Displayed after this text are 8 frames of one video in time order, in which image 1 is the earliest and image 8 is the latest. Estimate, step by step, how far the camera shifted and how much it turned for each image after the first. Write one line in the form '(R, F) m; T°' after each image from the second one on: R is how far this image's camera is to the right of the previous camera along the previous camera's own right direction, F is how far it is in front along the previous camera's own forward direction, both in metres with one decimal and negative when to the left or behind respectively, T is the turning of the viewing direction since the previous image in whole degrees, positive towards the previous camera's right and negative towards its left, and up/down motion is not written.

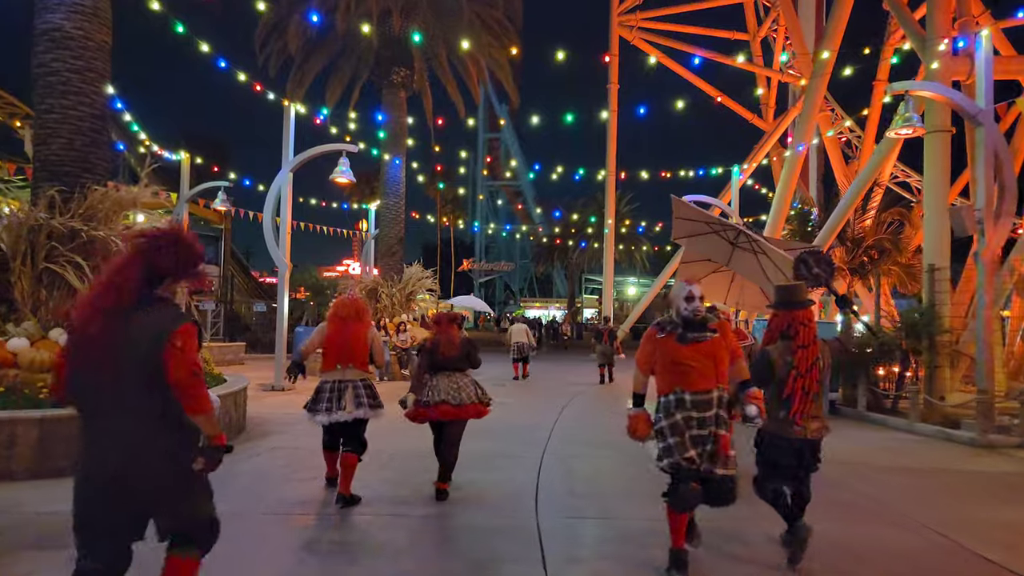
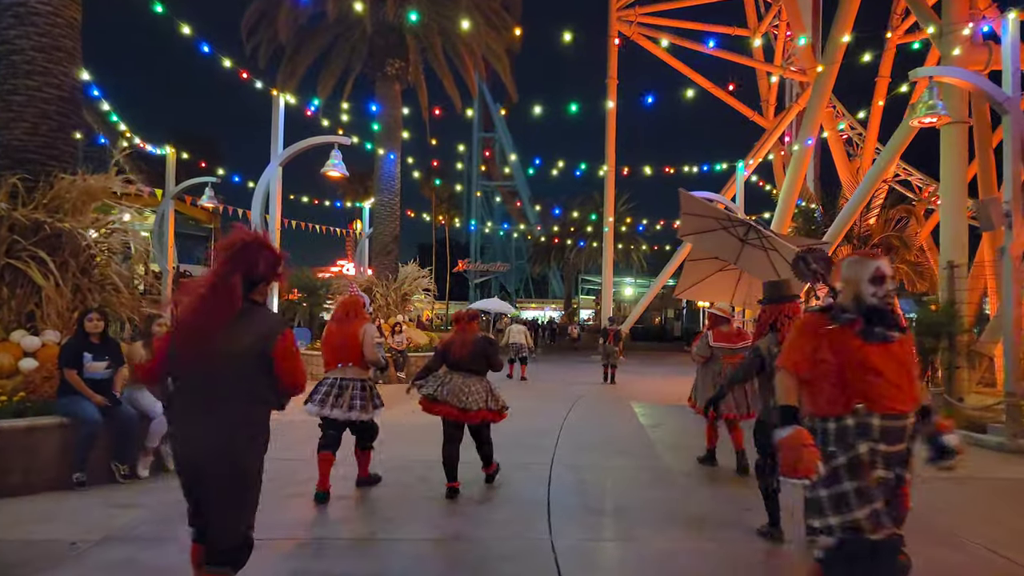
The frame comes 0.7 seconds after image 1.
(-0.1, +0.5) m; 0°
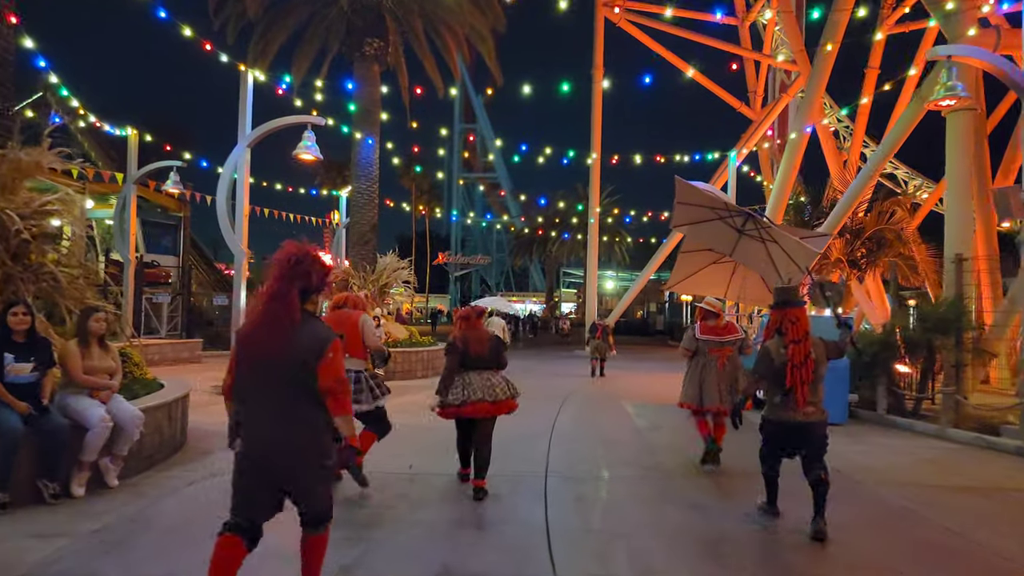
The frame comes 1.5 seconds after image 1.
(-0.1, +0.7) m; +2°
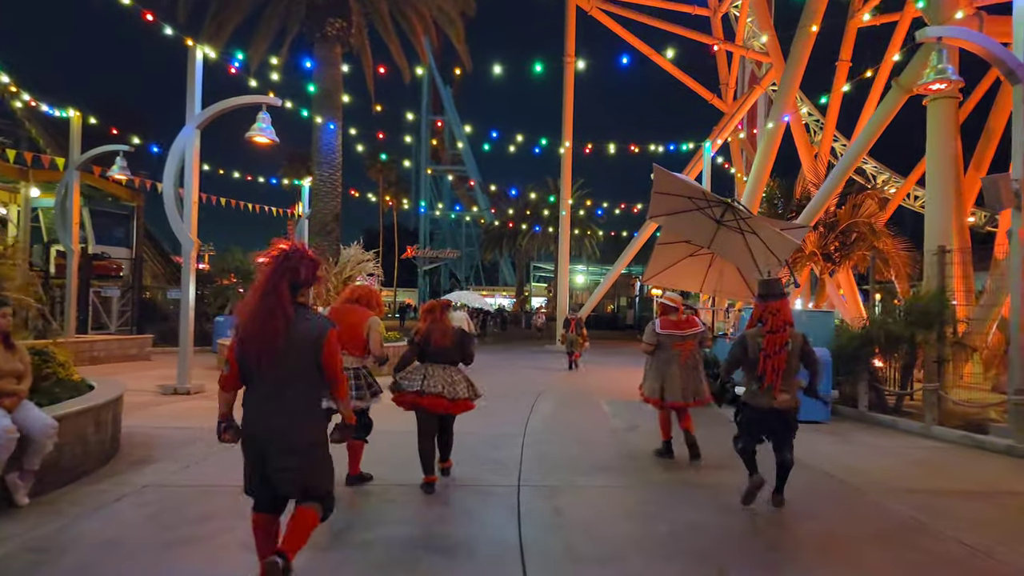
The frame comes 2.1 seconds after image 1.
(0.0, +0.5) m; +3°
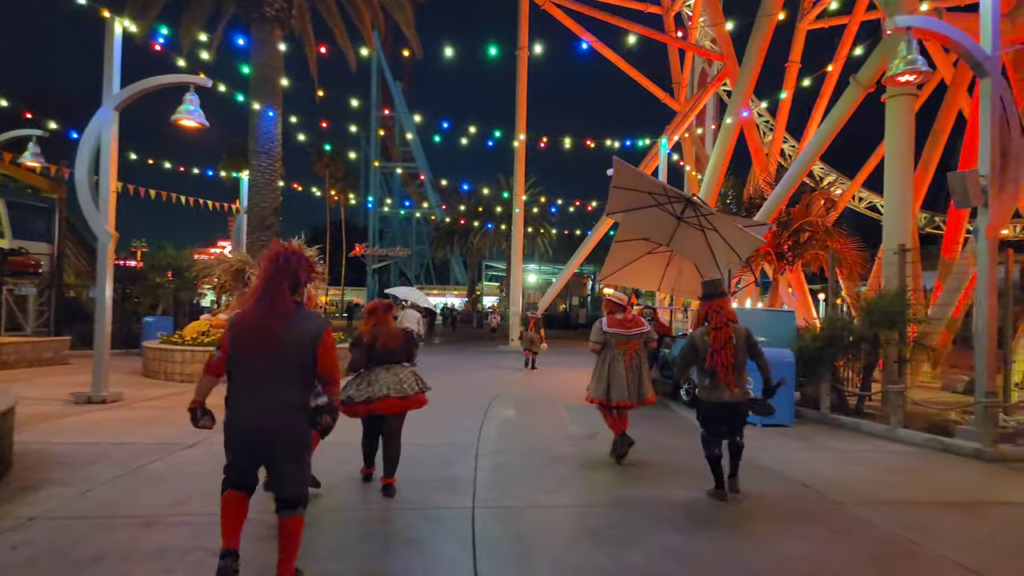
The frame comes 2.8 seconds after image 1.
(0.0, +0.6) m; +4°
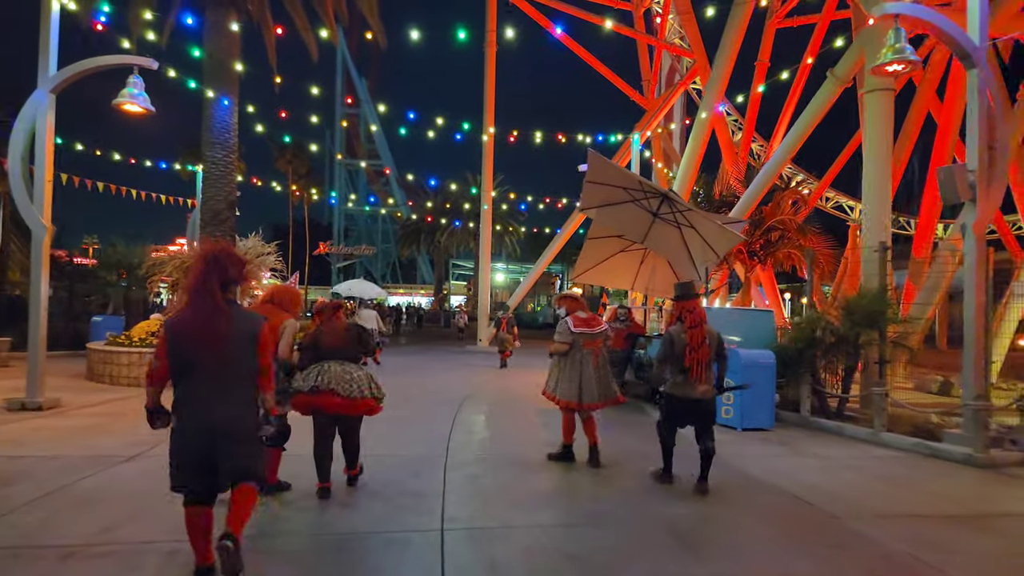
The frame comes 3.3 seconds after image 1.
(0.0, +0.5) m; +3°
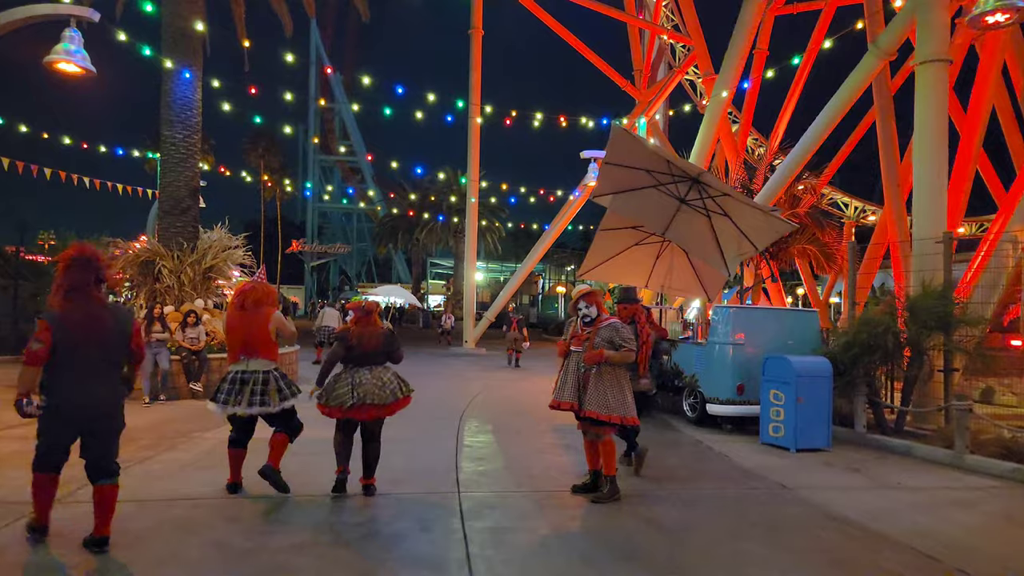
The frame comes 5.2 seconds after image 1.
(-0.4, +1.4) m; +2°
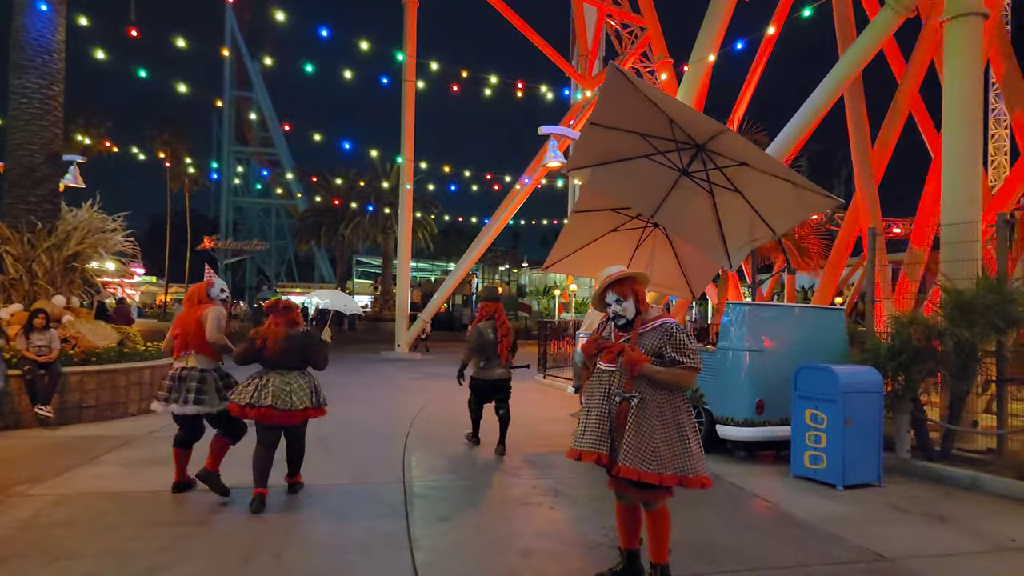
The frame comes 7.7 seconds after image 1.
(-0.3, +1.9) m; +6°
